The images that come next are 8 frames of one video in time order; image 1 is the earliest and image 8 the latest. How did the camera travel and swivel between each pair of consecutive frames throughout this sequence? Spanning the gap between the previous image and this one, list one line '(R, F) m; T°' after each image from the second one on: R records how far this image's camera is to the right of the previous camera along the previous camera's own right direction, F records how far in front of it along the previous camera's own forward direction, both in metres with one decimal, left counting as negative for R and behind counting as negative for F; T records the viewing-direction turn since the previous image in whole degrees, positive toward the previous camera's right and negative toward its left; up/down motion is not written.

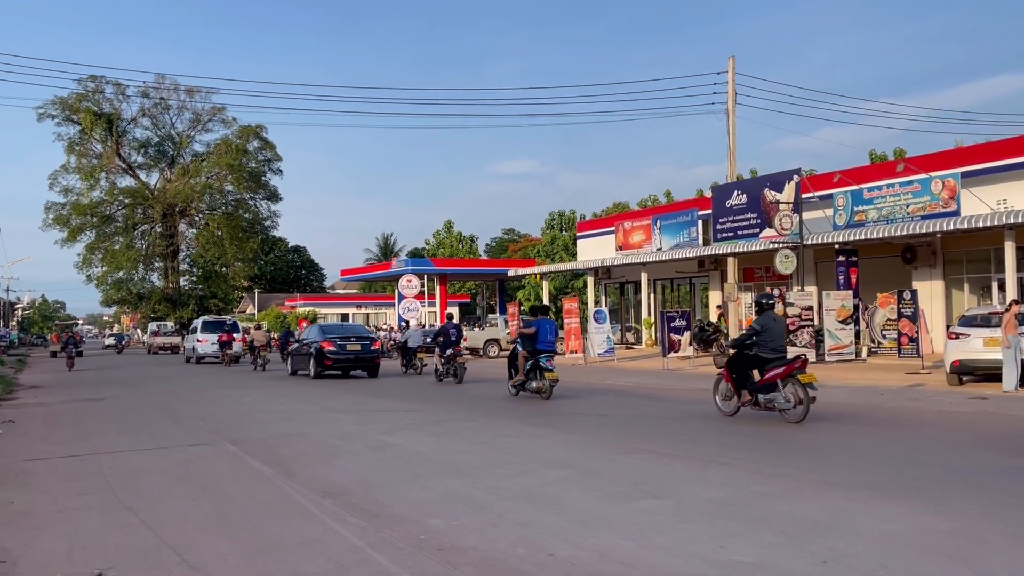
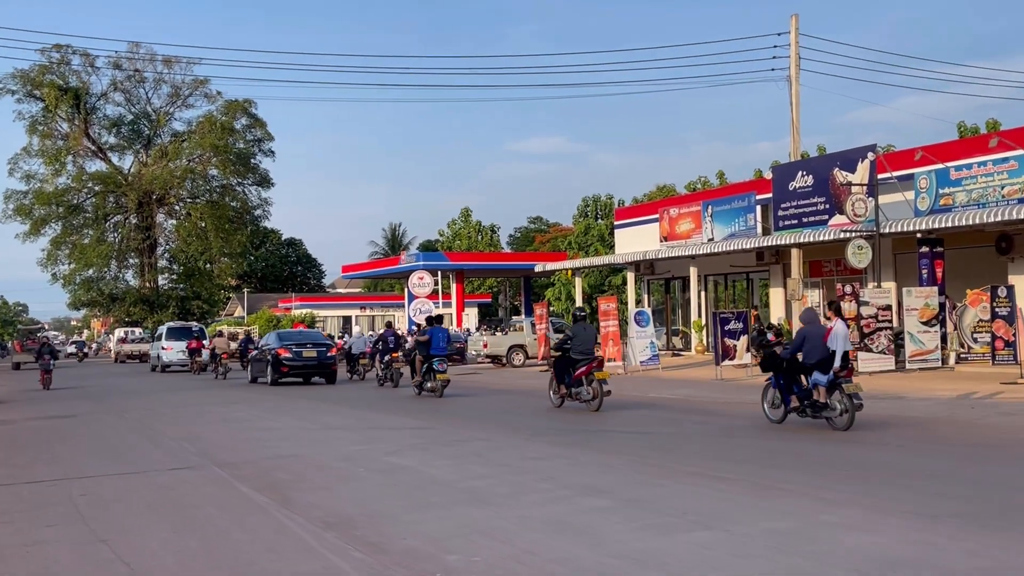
(+0.1, +2.1) m; -2°
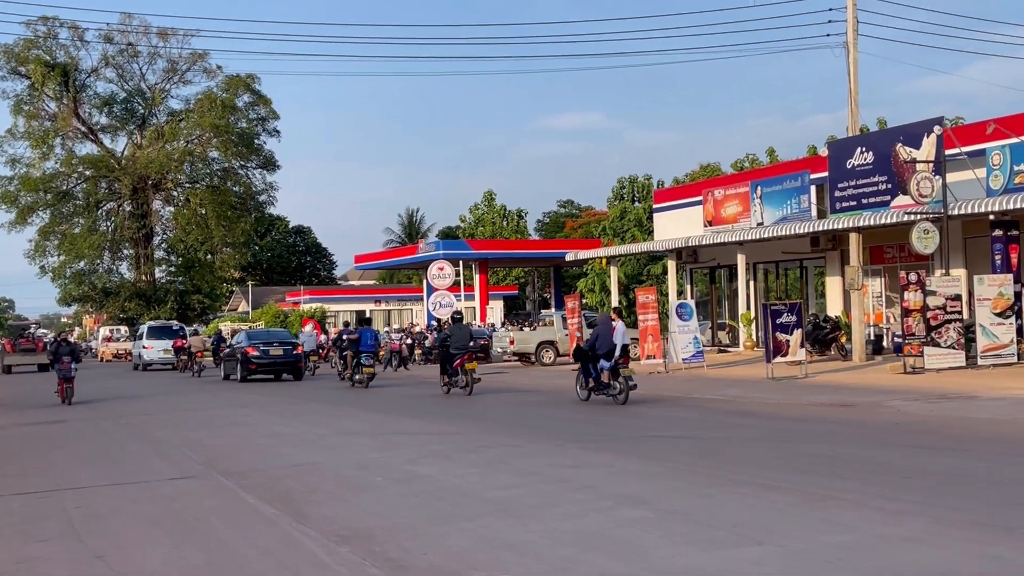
(0.0, +1.2) m; -1°
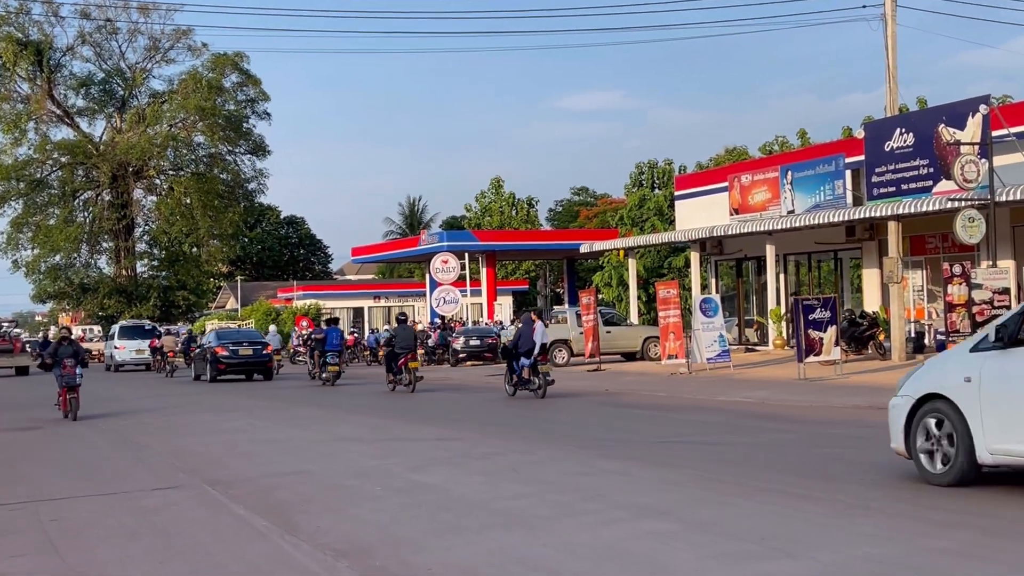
(0.0, +0.9) m; 0°
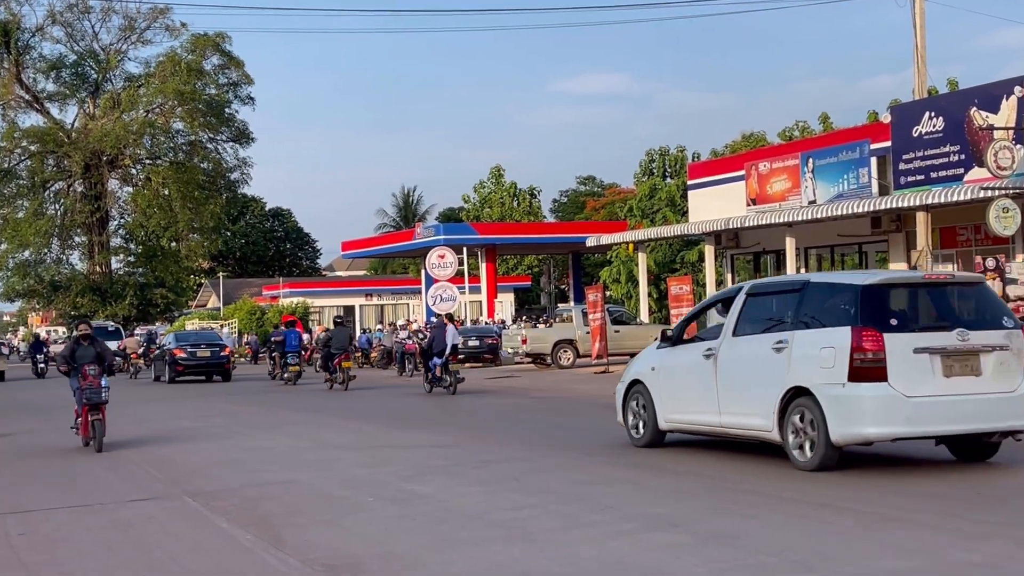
(0.0, +0.7) m; 0°
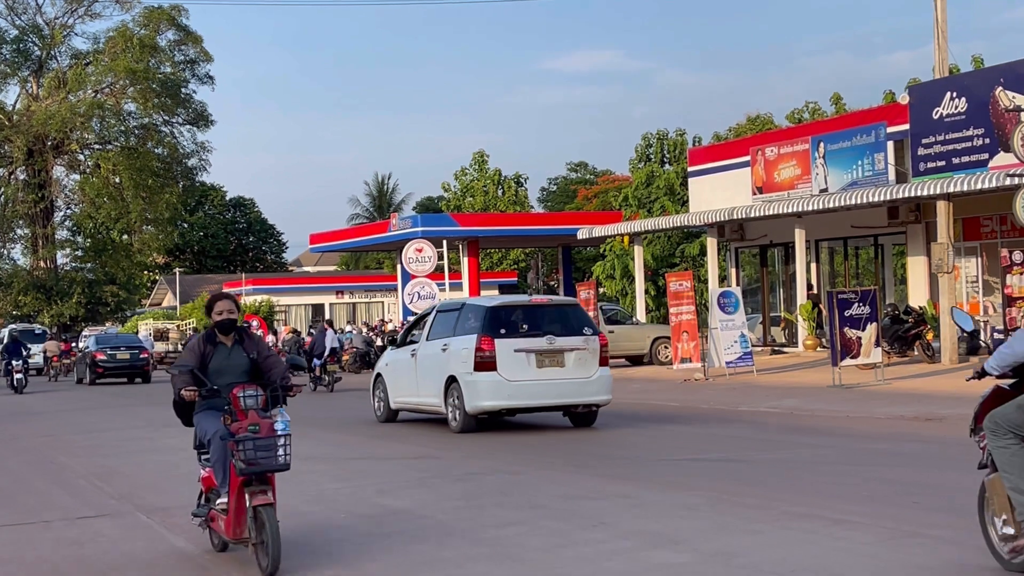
(0.0, +0.9) m; +1°
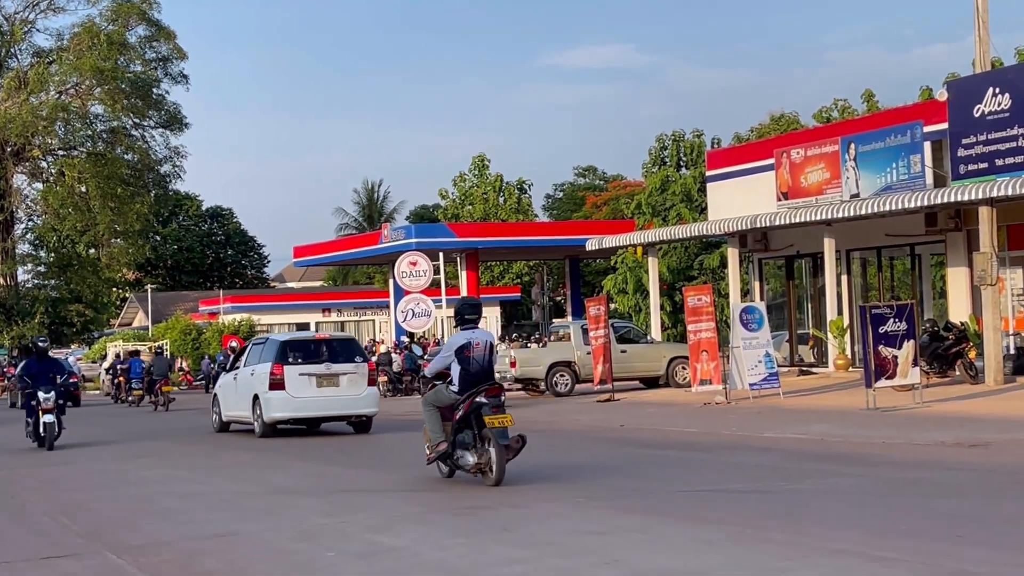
(0.0, +0.8) m; 0°
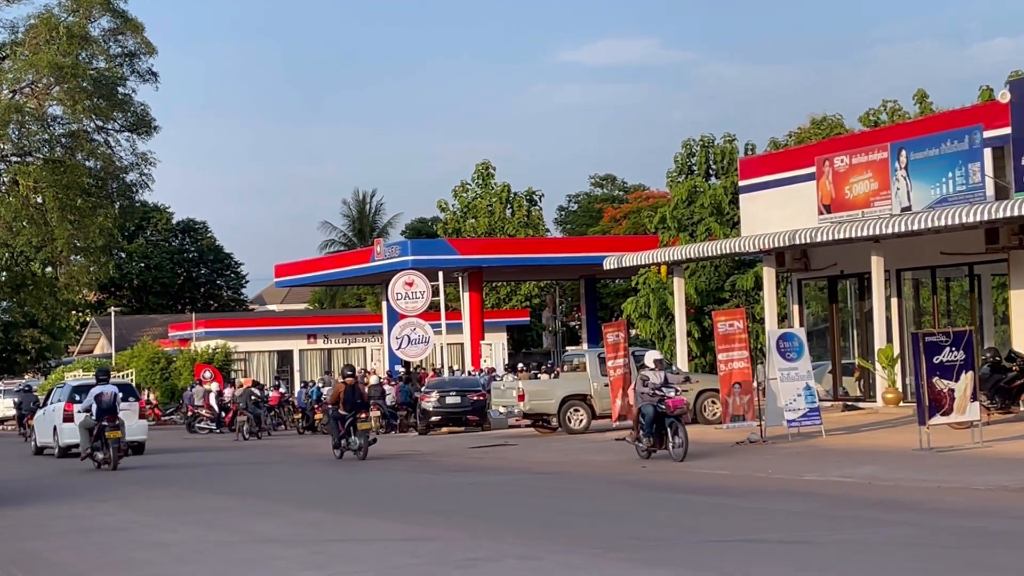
(0.0, +1.0) m; 0°
